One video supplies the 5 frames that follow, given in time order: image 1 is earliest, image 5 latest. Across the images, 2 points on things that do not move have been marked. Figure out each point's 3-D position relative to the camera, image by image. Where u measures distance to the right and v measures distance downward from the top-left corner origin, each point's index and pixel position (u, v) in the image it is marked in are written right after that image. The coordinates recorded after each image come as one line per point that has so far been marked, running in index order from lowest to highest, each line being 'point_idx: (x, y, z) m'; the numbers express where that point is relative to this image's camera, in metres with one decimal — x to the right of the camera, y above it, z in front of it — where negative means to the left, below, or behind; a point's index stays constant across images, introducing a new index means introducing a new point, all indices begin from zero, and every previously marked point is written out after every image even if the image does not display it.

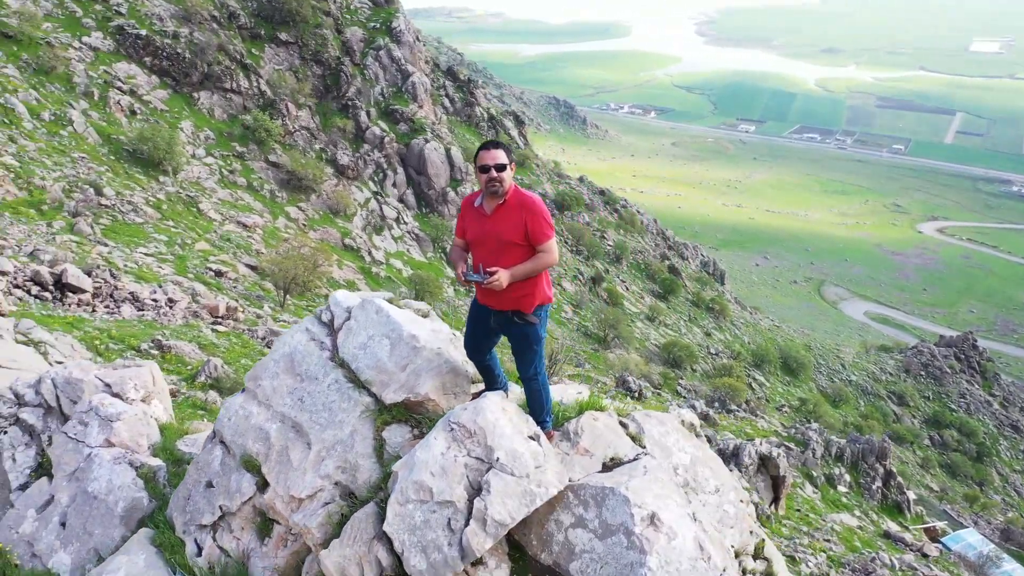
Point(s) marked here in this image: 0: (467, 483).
0: (-0.2, -0.8, +3.2) m
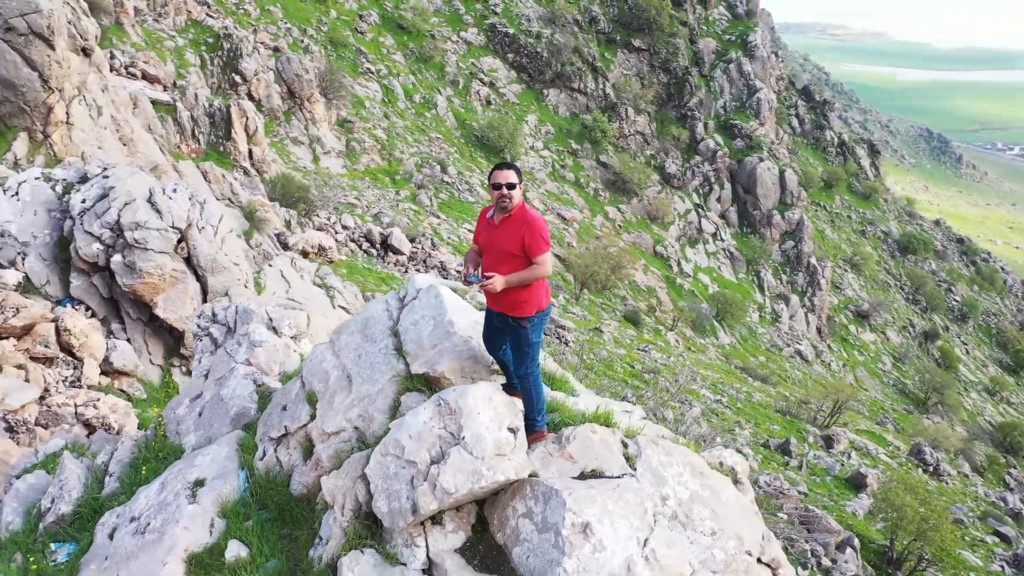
0: (-0.4, -0.7, +3.8) m
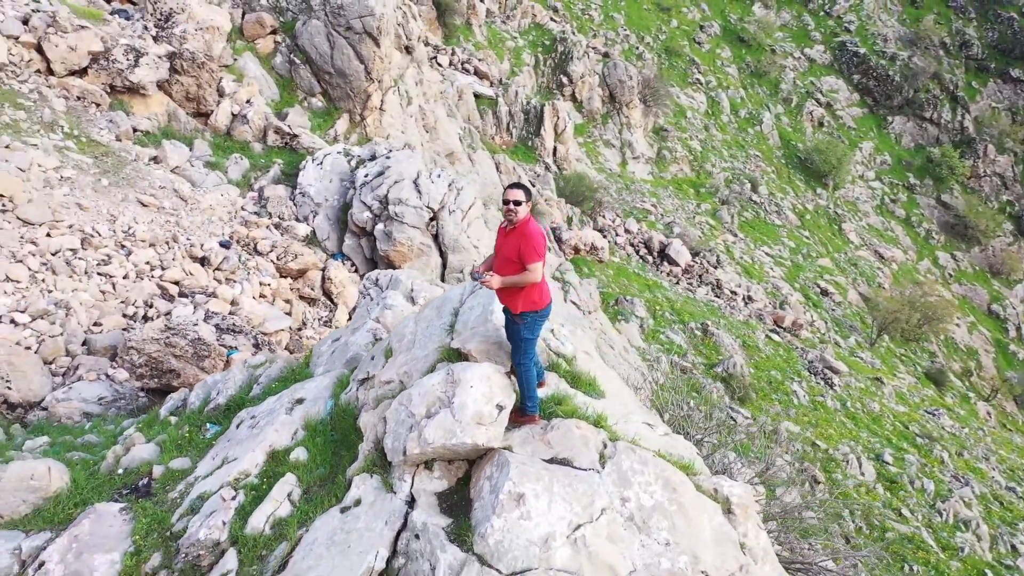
0: (-0.4, -0.7, +4.6) m
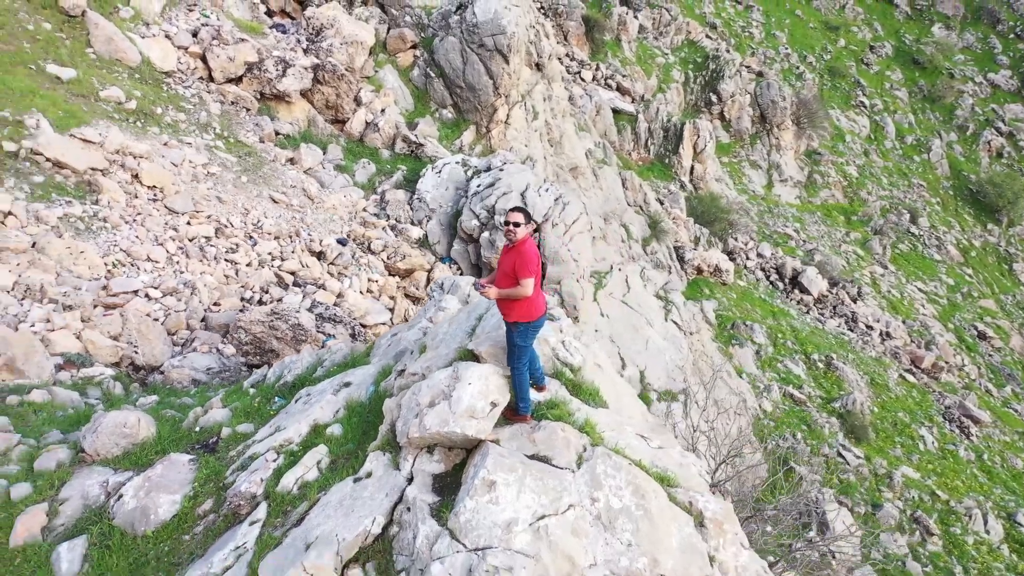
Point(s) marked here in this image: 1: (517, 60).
0: (-0.5, -0.7, +5.2) m
1: (+0.1, +5.3, +19.0) m
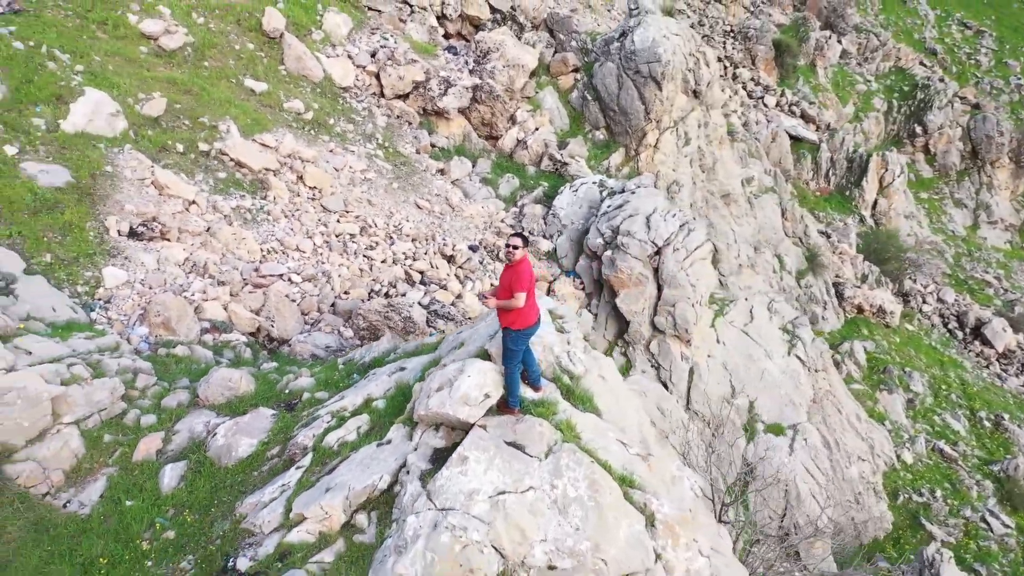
0: (-0.5, -0.7, +6.2) m
1: (+3.8, +4.8, +19.6) m
